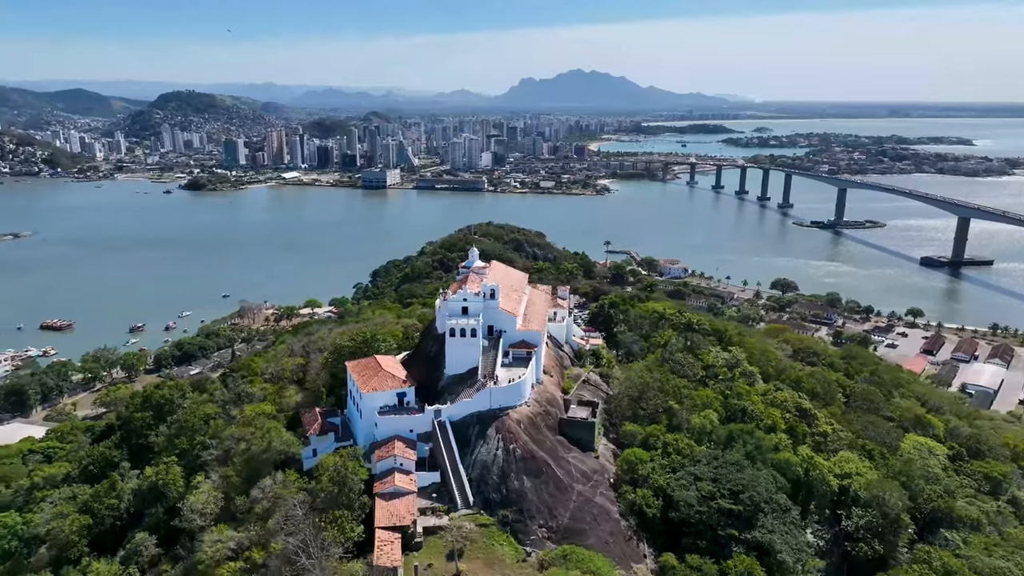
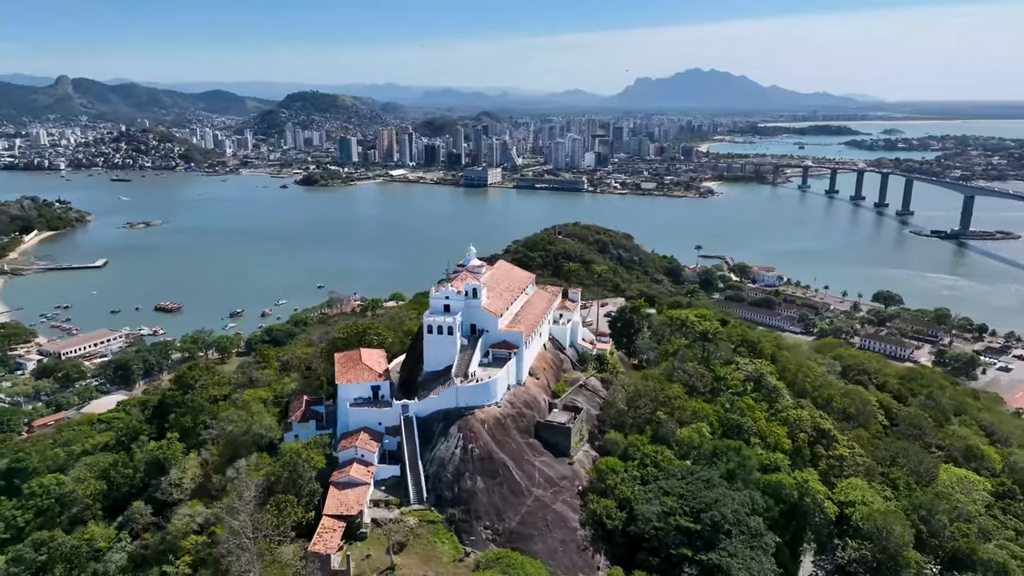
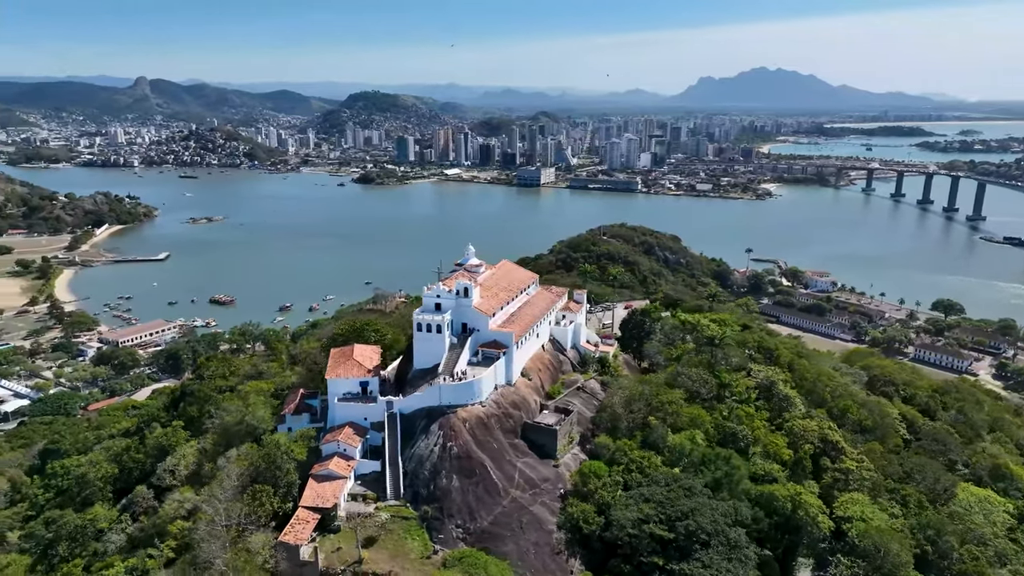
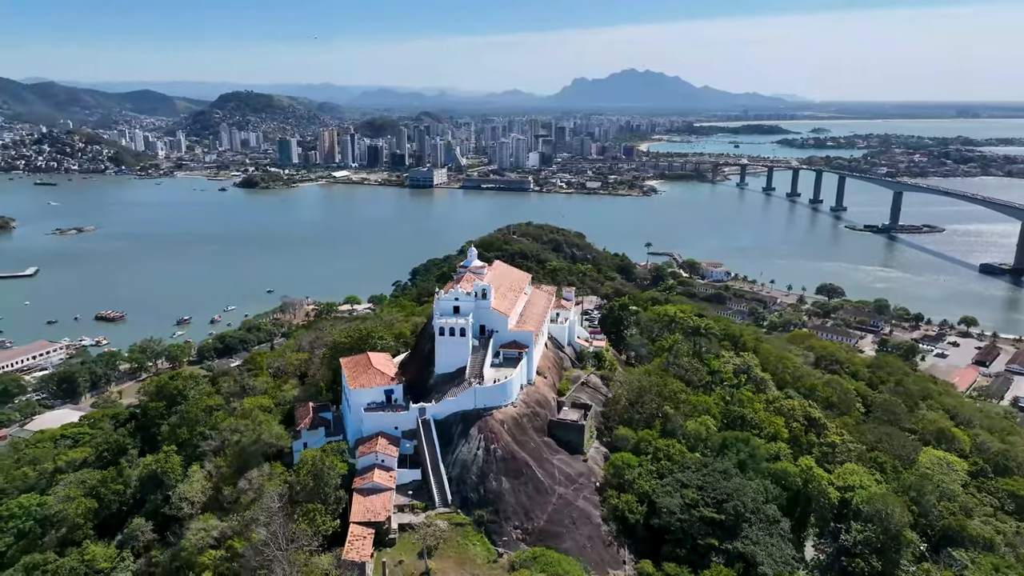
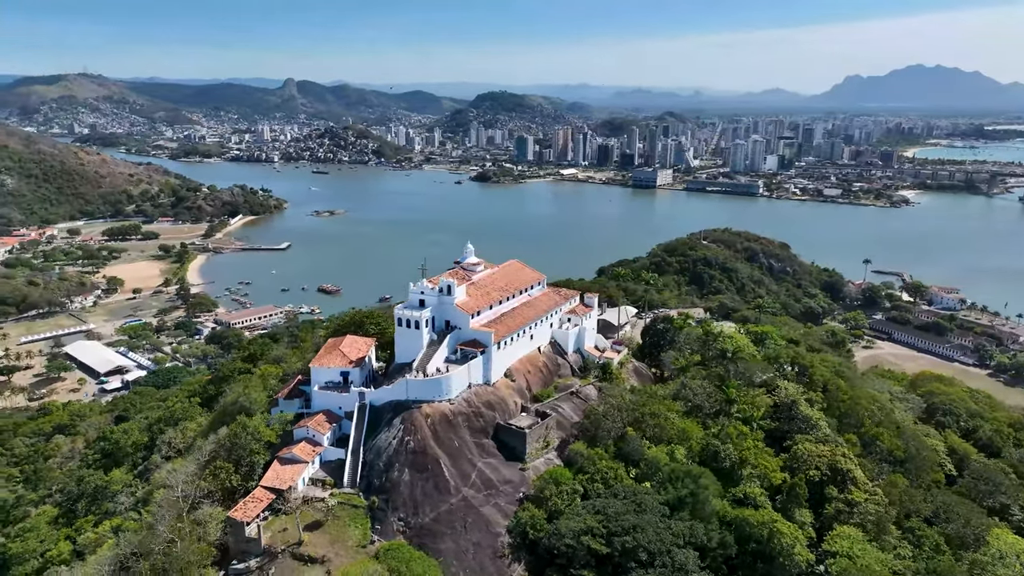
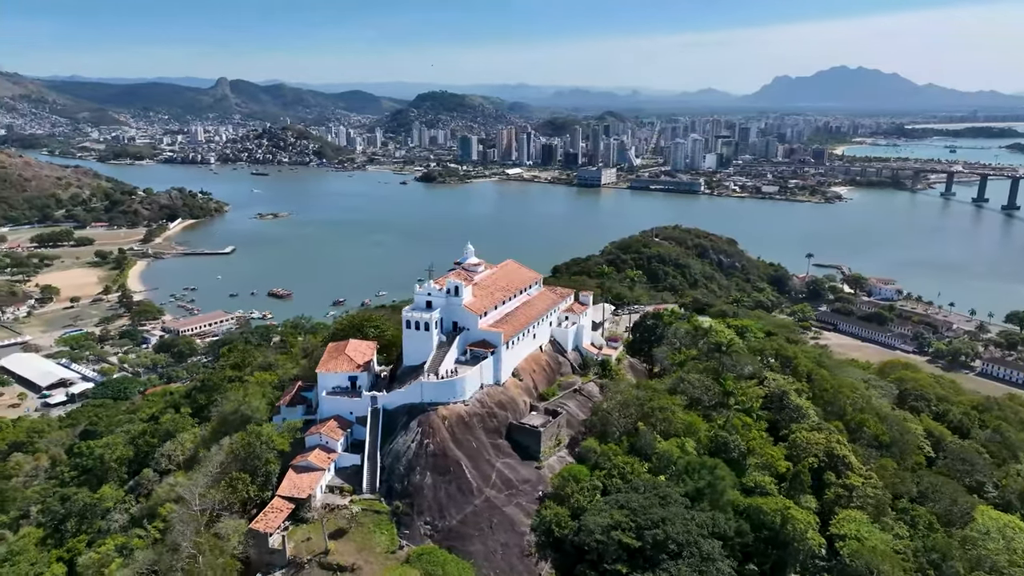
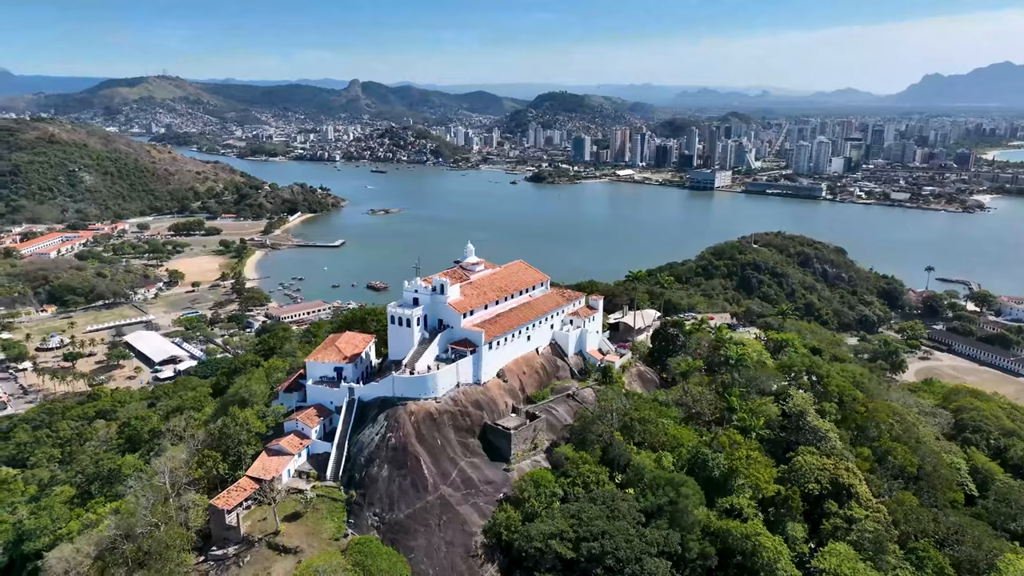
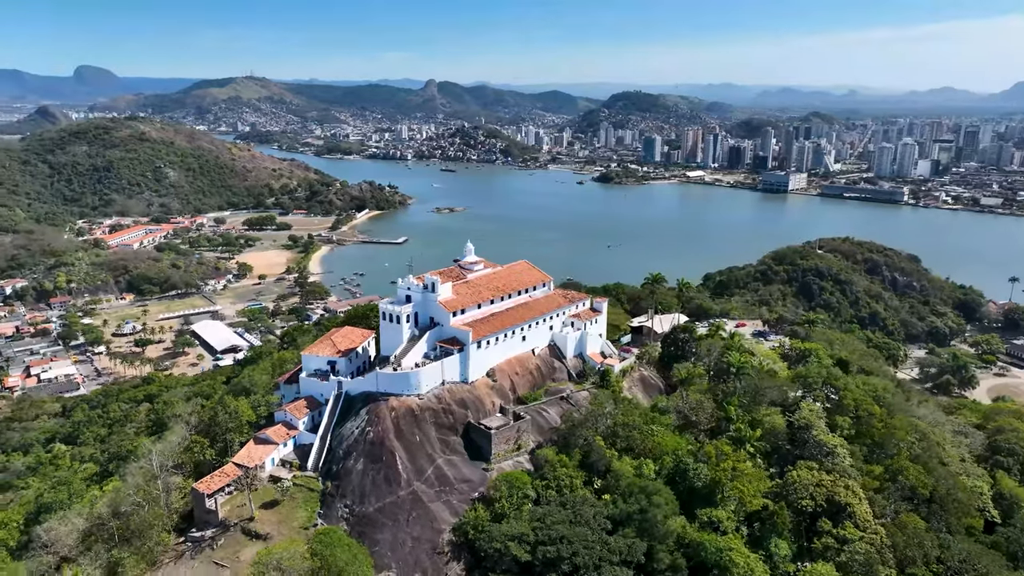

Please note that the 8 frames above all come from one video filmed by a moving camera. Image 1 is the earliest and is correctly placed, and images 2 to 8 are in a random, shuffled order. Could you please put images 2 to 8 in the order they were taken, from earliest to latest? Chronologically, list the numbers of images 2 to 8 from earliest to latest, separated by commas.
4, 2, 3, 6, 5, 7, 8
